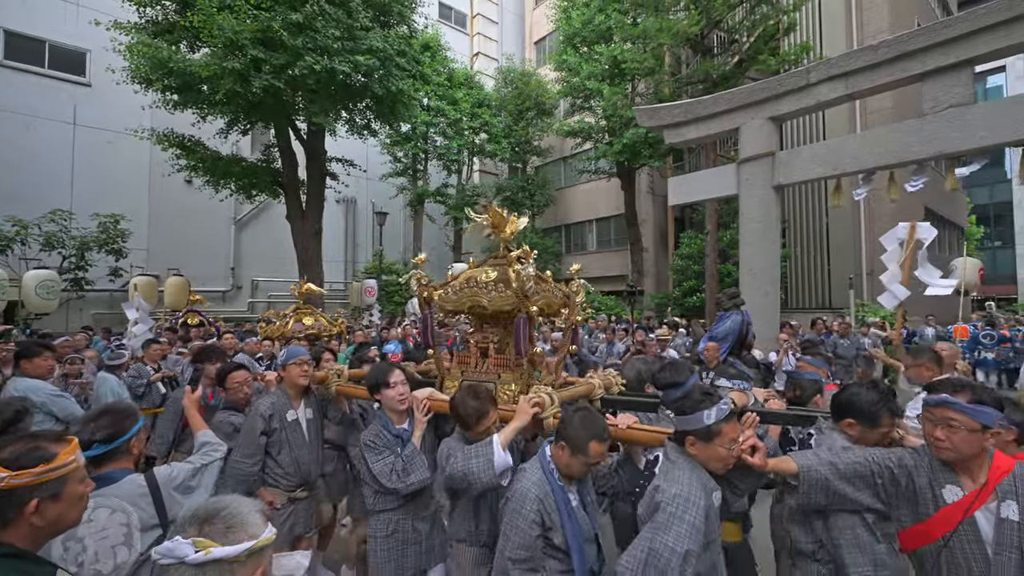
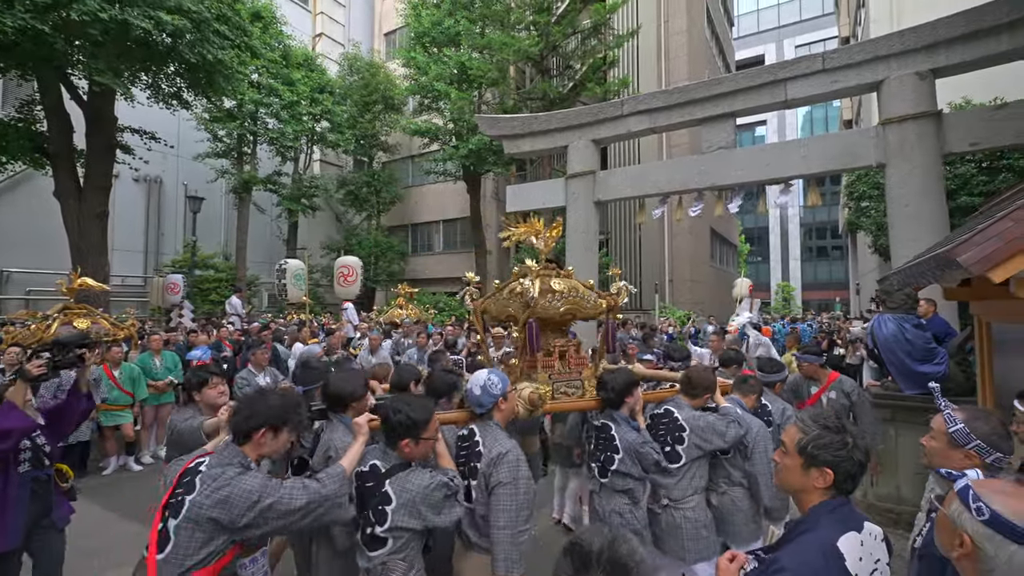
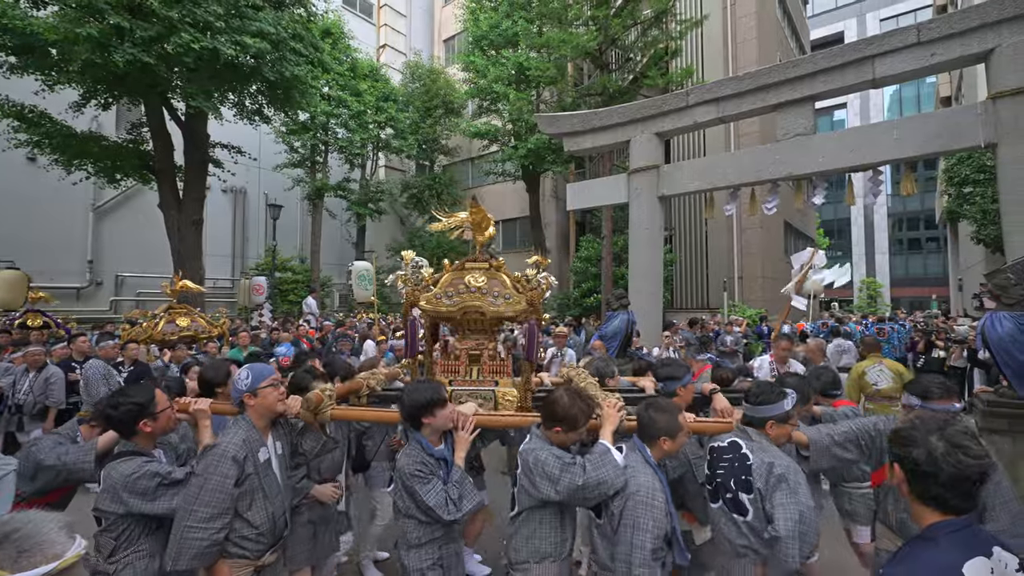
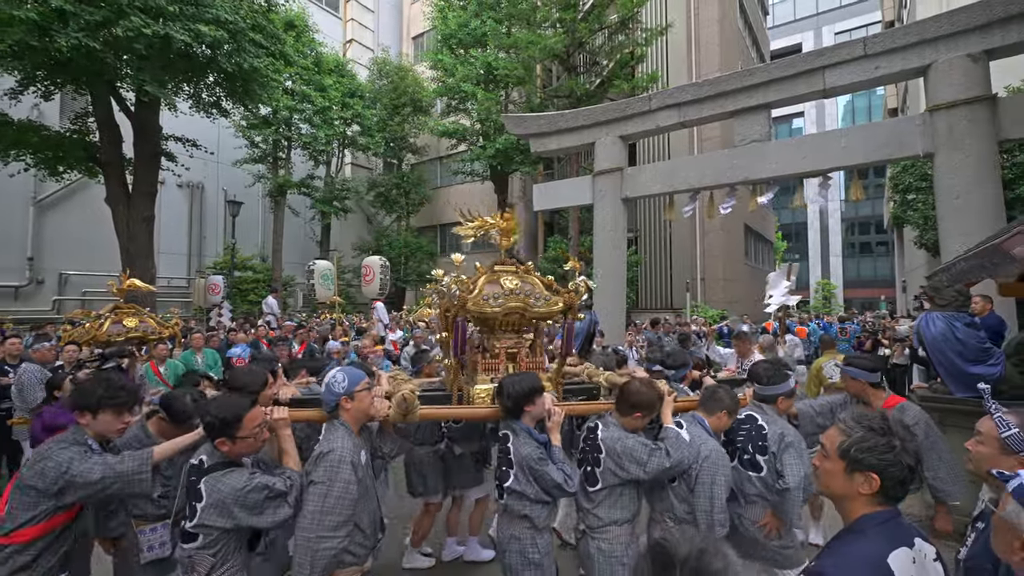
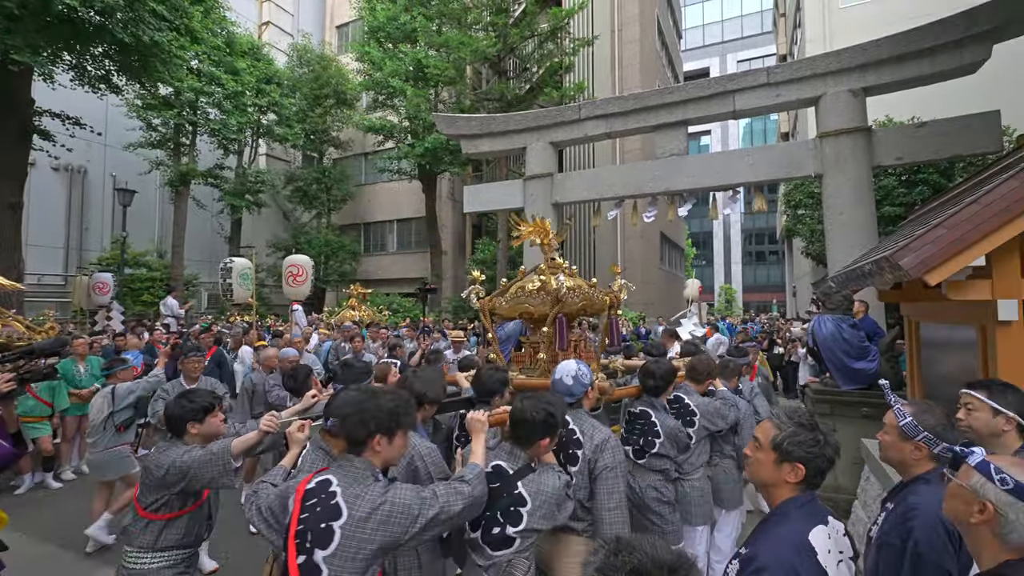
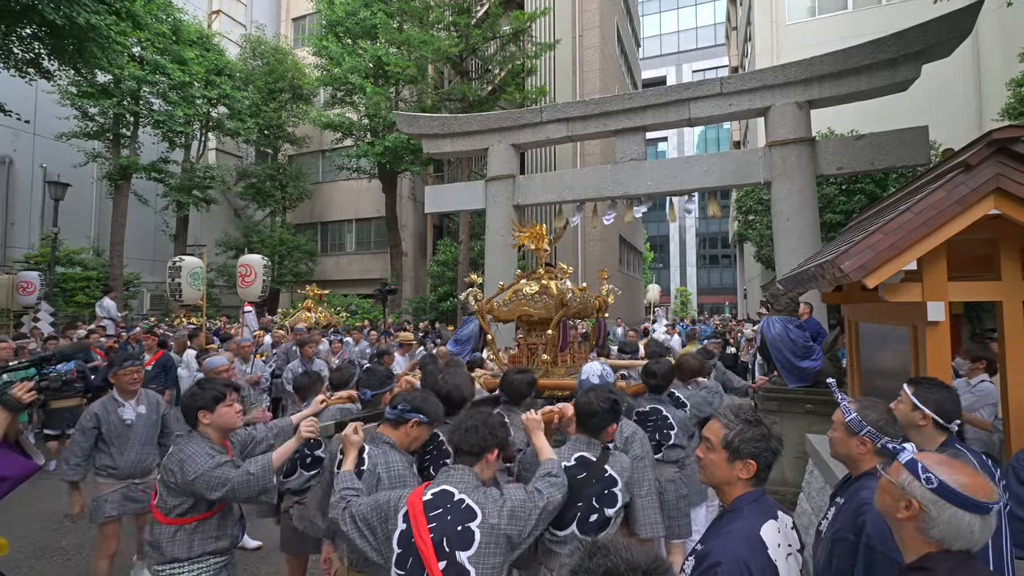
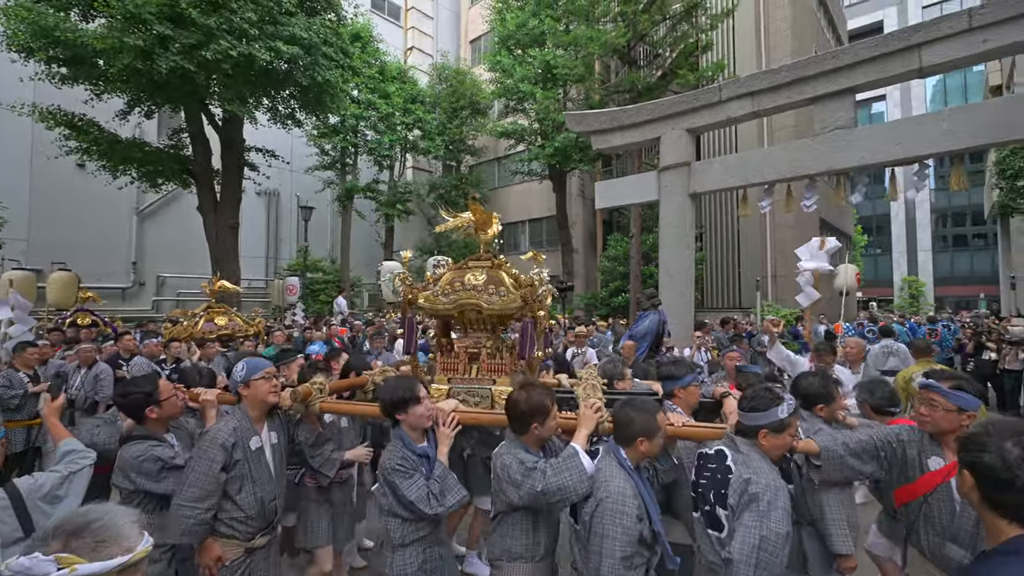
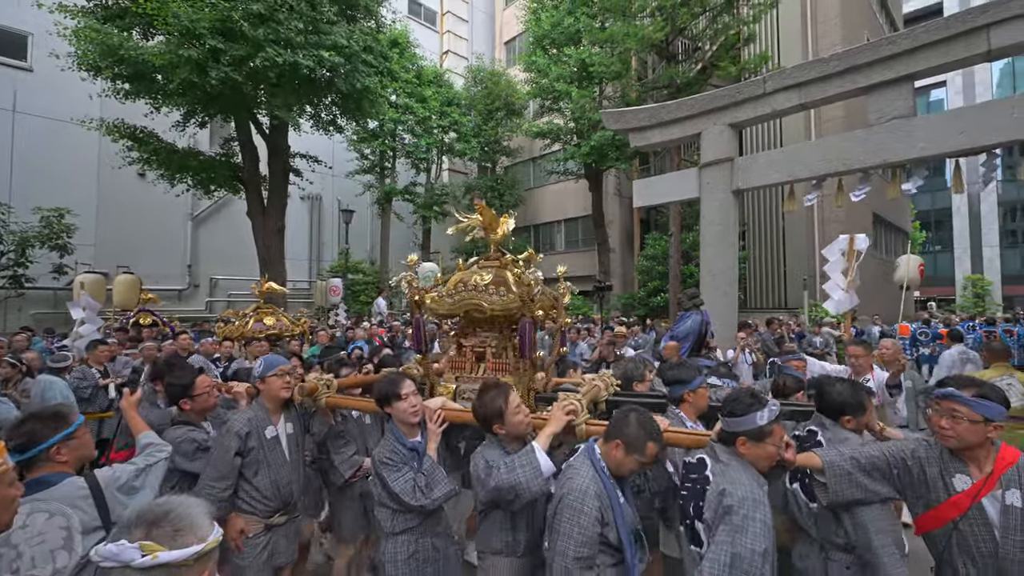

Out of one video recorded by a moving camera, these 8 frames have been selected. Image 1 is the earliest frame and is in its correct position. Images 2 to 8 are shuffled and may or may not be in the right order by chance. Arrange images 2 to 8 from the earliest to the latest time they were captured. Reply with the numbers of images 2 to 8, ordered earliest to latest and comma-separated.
8, 7, 3, 4, 2, 5, 6
